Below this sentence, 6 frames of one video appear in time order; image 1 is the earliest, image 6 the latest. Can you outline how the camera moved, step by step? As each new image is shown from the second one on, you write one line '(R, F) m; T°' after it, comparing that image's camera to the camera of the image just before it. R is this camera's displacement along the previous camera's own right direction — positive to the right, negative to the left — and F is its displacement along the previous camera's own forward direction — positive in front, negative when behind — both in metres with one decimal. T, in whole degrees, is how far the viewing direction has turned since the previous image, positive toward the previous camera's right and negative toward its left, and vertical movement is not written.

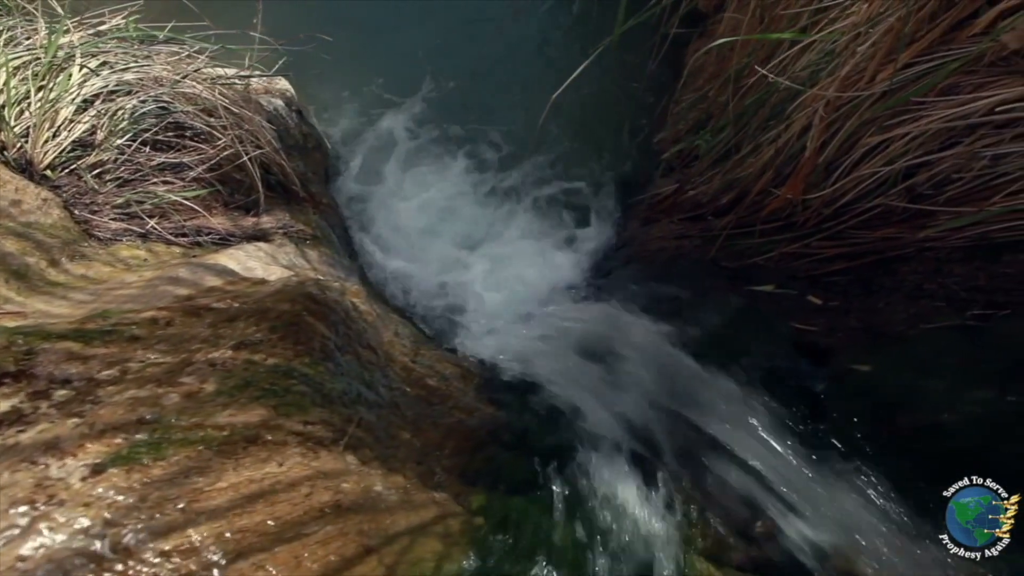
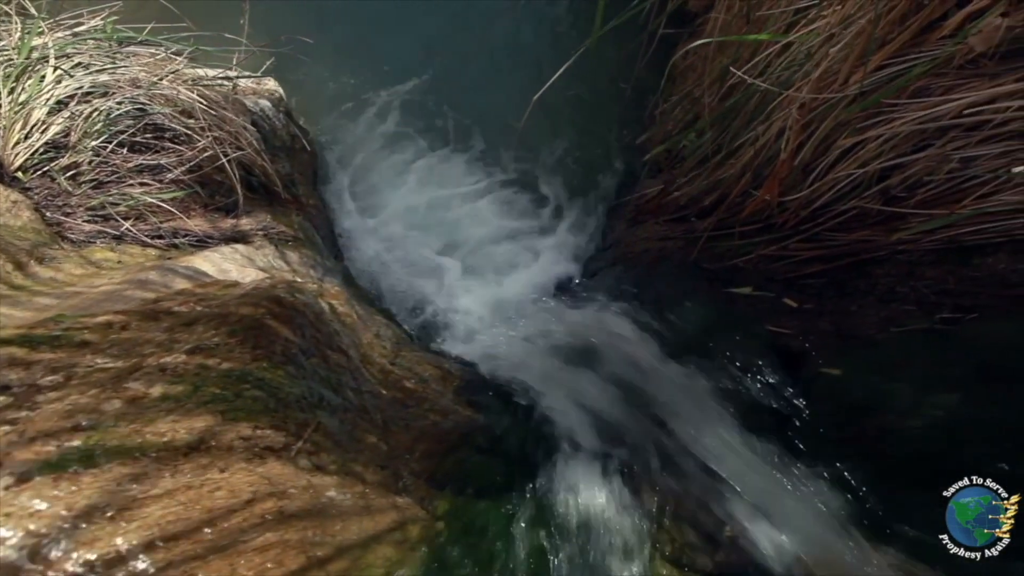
(+0.3, 0.0) m; 0°
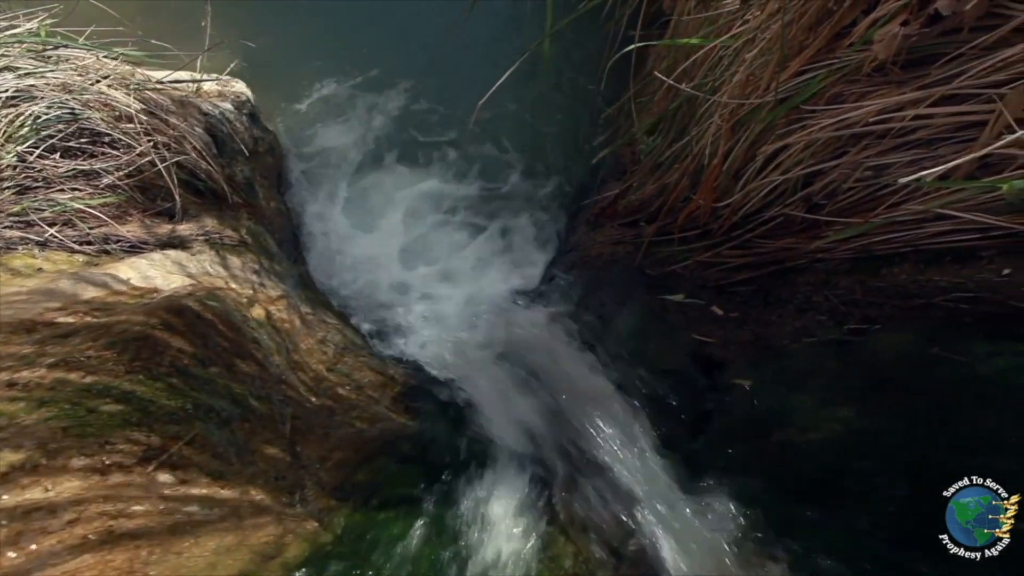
(+0.8, 0.0) m; 0°
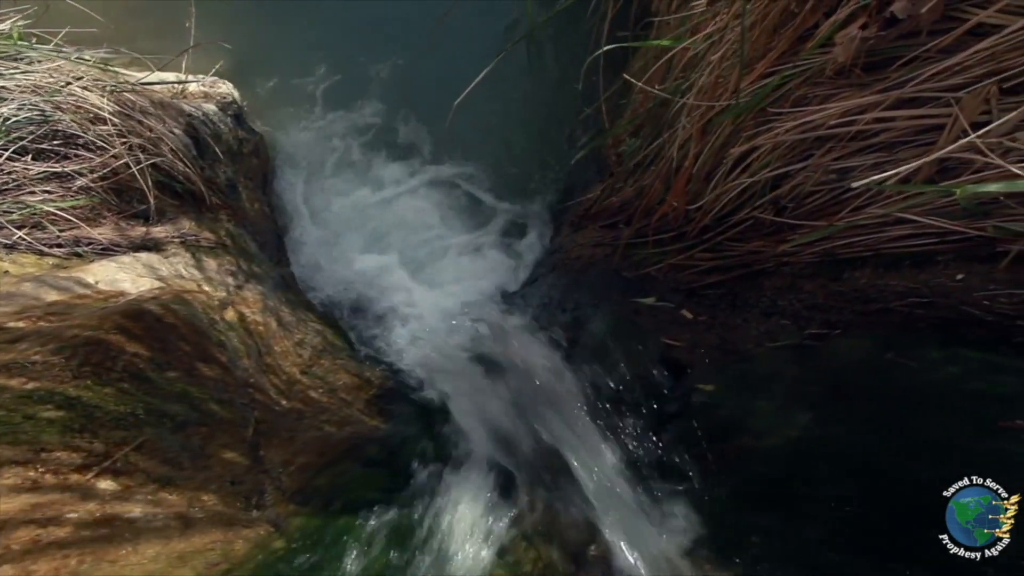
(+0.3, 0.0) m; 0°
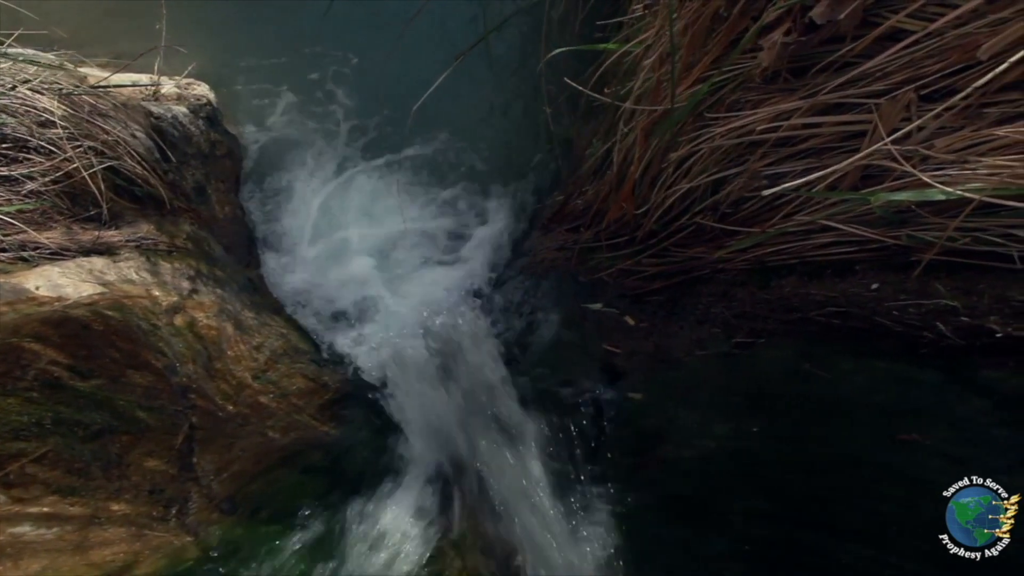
(+0.6, 0.0) m; 0°
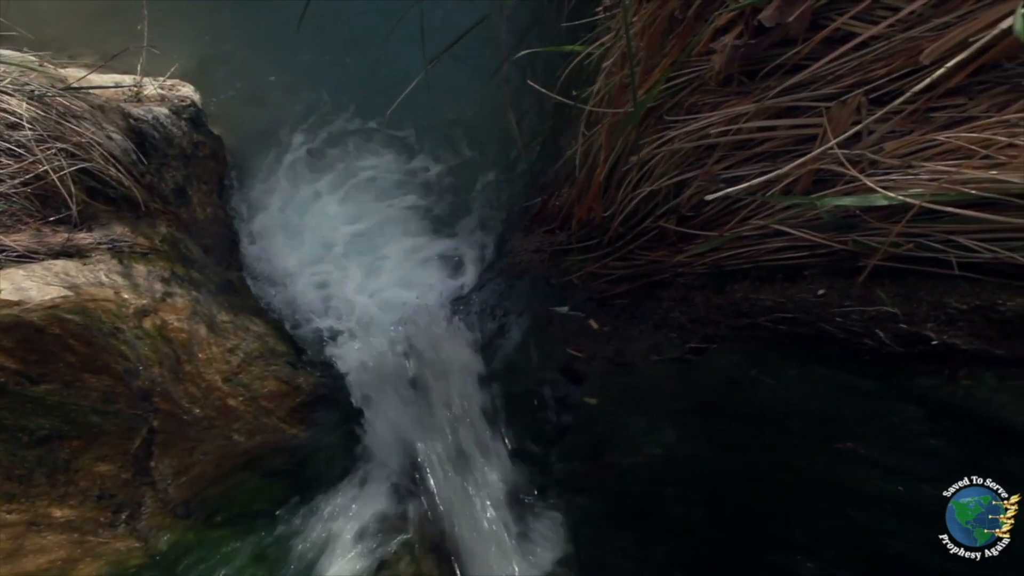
(+0.4, 0.0) m; 0°
